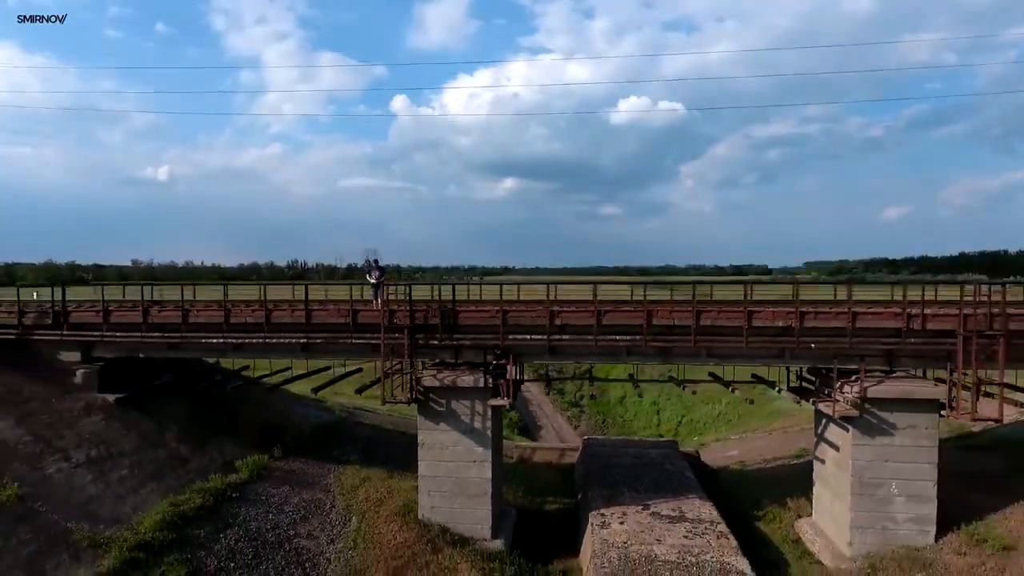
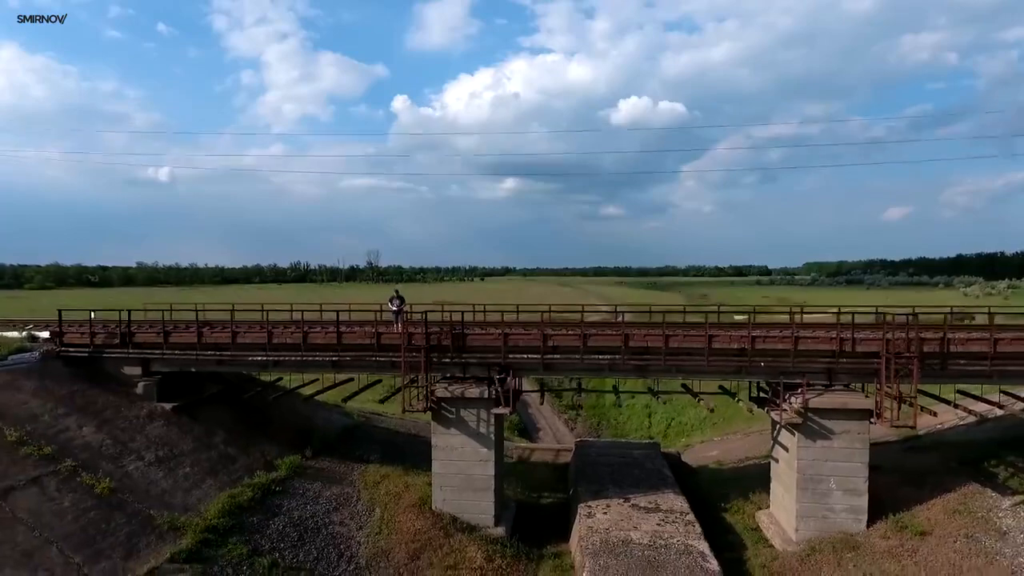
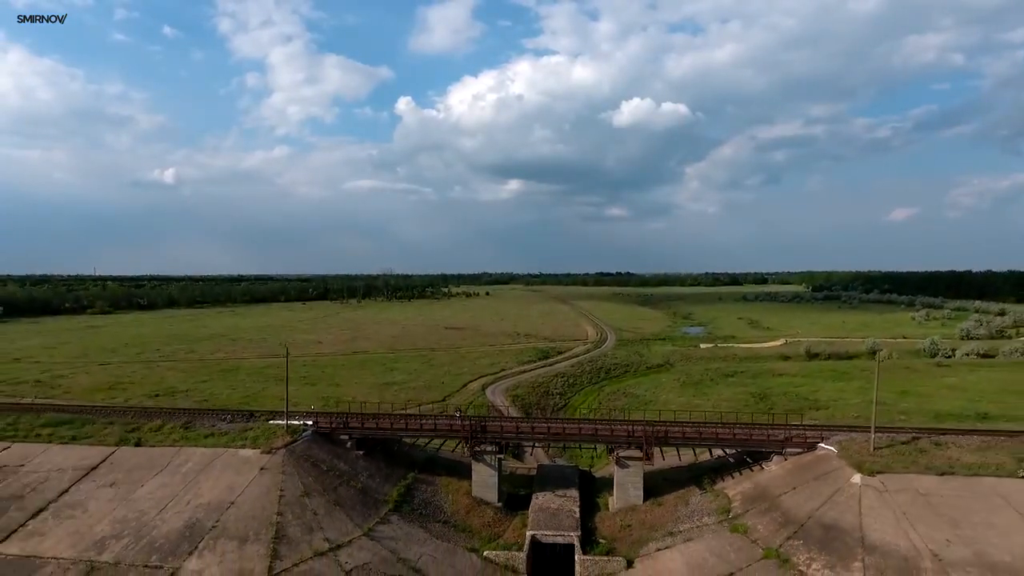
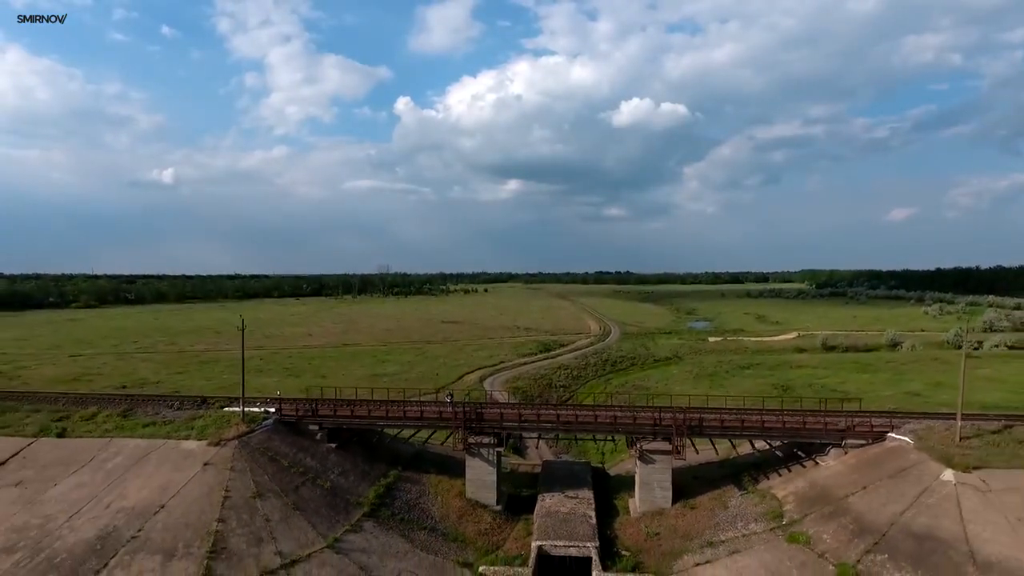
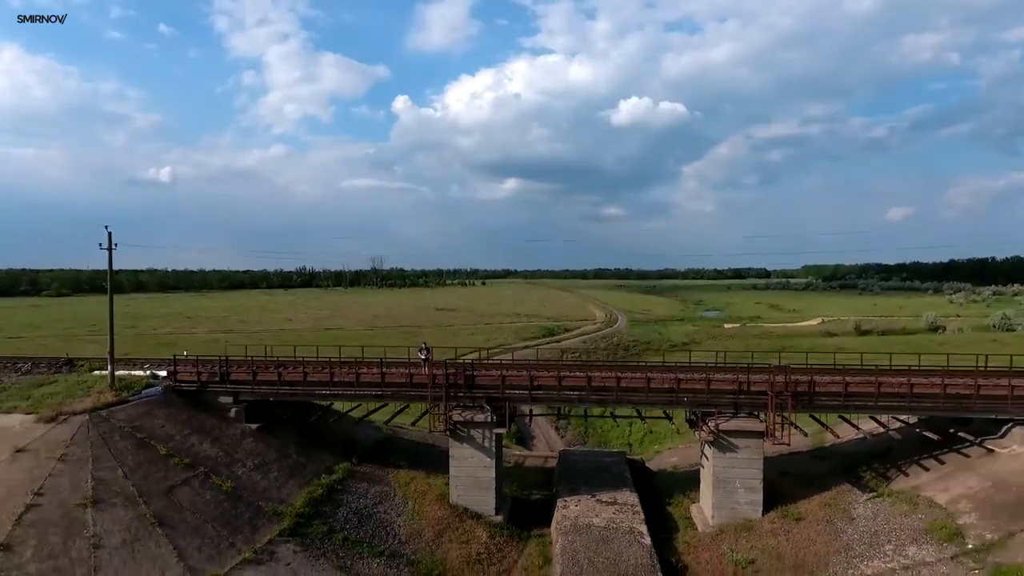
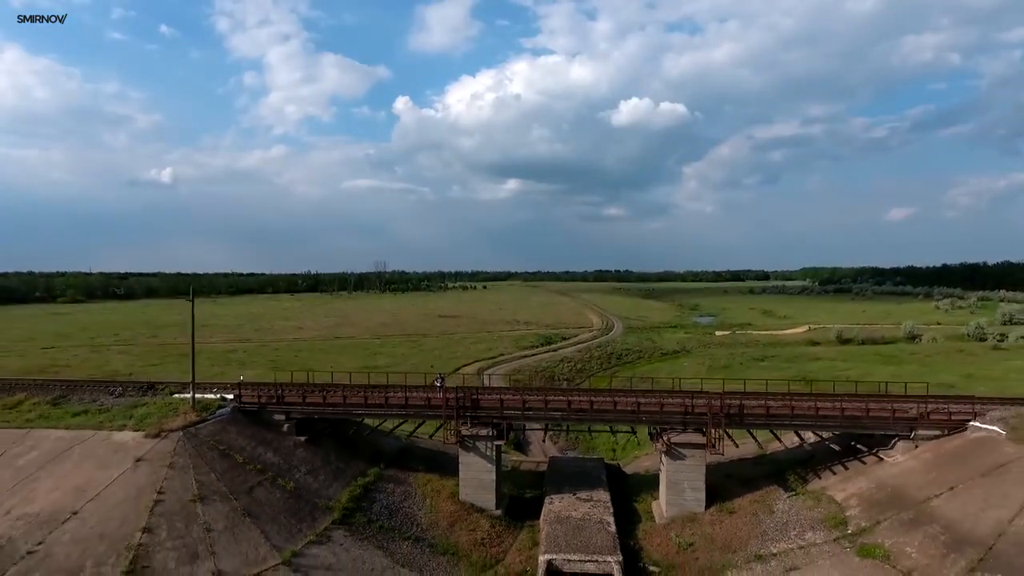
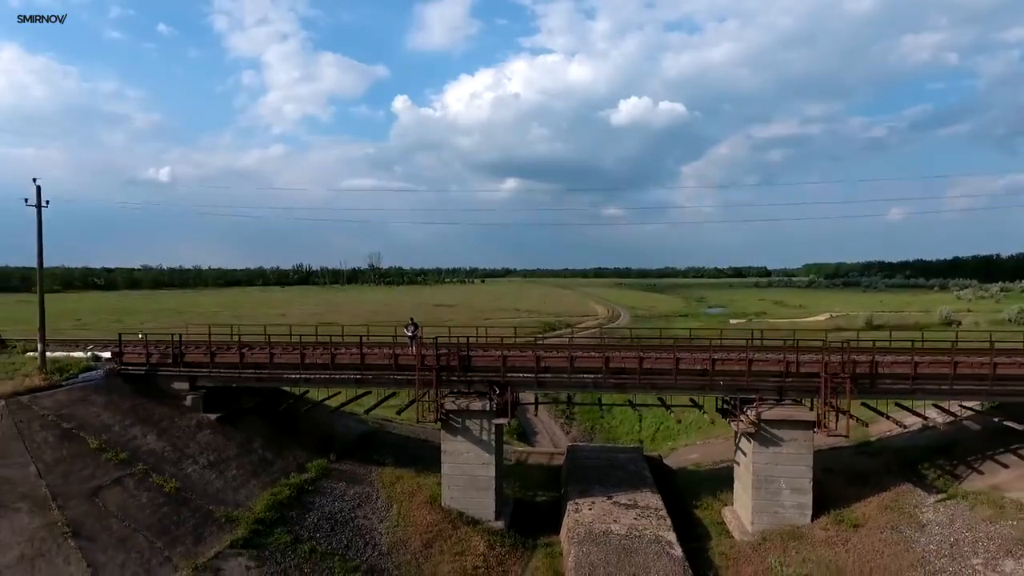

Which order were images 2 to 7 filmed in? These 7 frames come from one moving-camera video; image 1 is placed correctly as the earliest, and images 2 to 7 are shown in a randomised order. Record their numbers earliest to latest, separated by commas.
2, 7, 5, 6, 4, 3
